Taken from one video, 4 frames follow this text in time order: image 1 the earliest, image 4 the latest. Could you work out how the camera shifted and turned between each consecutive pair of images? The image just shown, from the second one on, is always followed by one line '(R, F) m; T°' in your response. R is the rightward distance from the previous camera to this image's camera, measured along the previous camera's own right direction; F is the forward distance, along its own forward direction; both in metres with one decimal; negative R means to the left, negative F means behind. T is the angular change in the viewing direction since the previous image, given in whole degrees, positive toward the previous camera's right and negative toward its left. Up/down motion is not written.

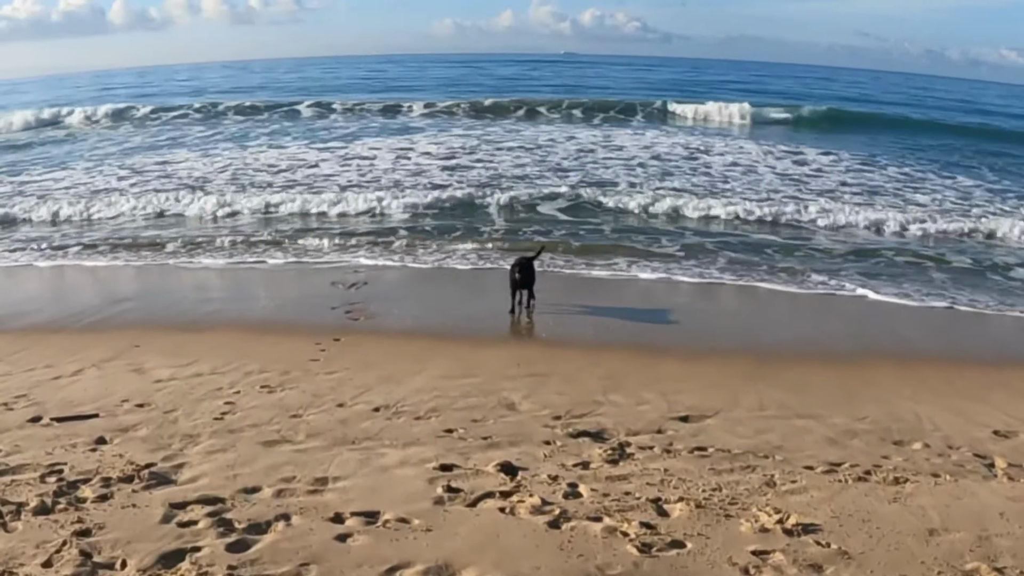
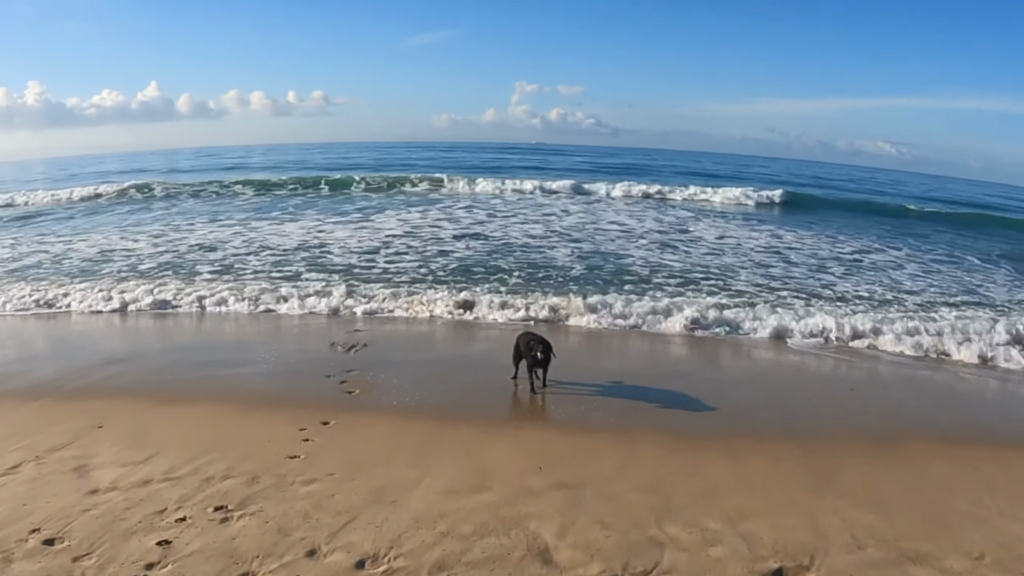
(-0.1, +1.0) m; 0°
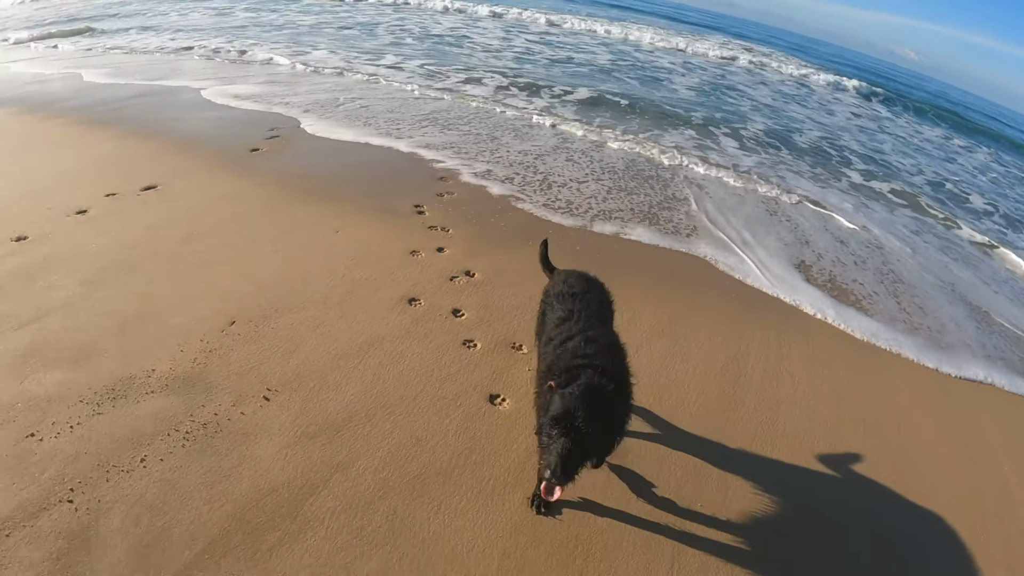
(+1.1, +2.0) m; -5°
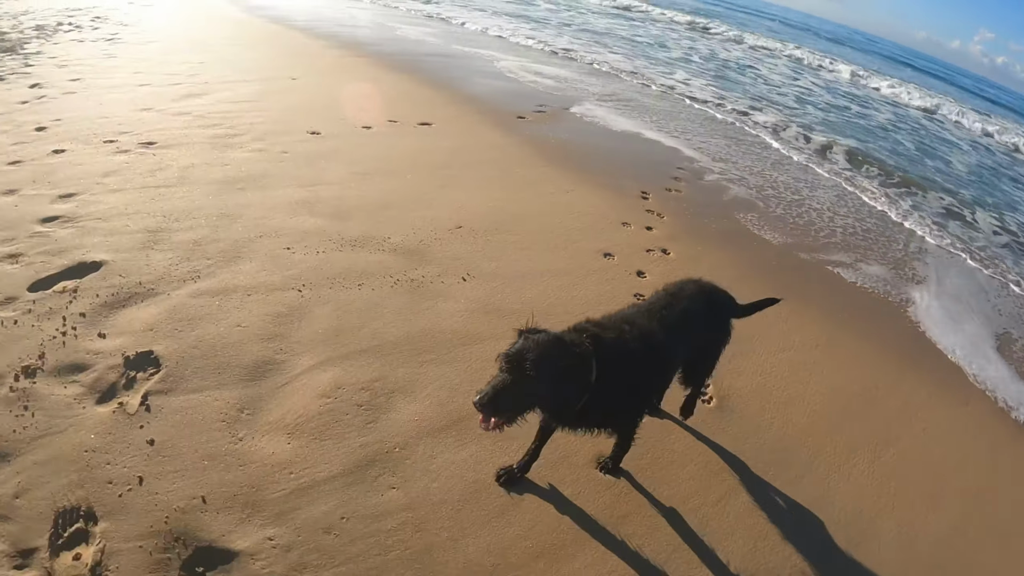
(+0.3, -0.4) m; -13°
